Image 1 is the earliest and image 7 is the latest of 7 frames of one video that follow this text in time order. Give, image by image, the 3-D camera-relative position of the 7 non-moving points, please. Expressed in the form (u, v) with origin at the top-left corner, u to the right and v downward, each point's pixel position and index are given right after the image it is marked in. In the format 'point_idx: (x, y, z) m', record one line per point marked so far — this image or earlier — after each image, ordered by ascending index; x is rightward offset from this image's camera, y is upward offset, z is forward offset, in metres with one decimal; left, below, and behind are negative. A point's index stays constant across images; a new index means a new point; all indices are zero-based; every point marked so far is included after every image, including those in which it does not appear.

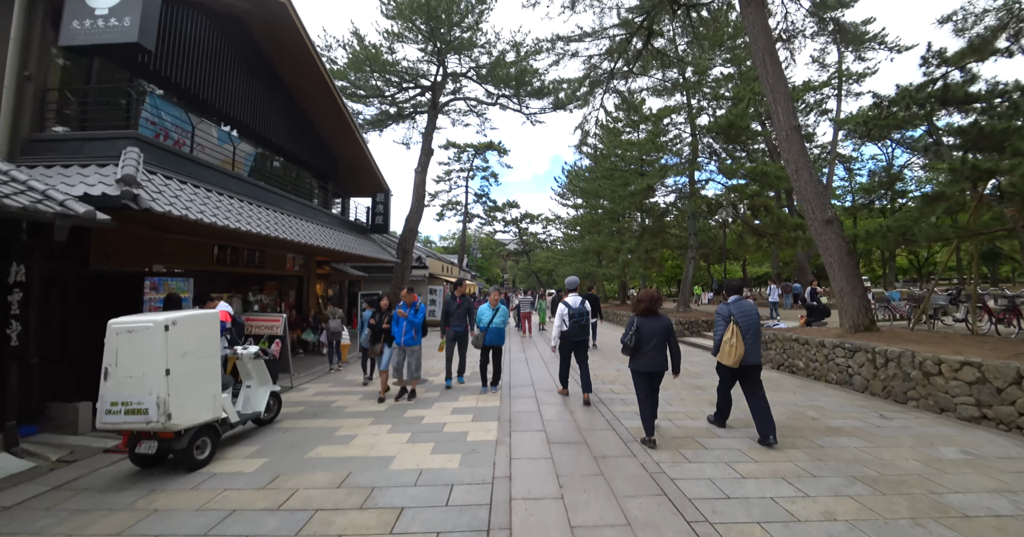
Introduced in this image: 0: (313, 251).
0: (-5.2, +0.5, +11.1) m
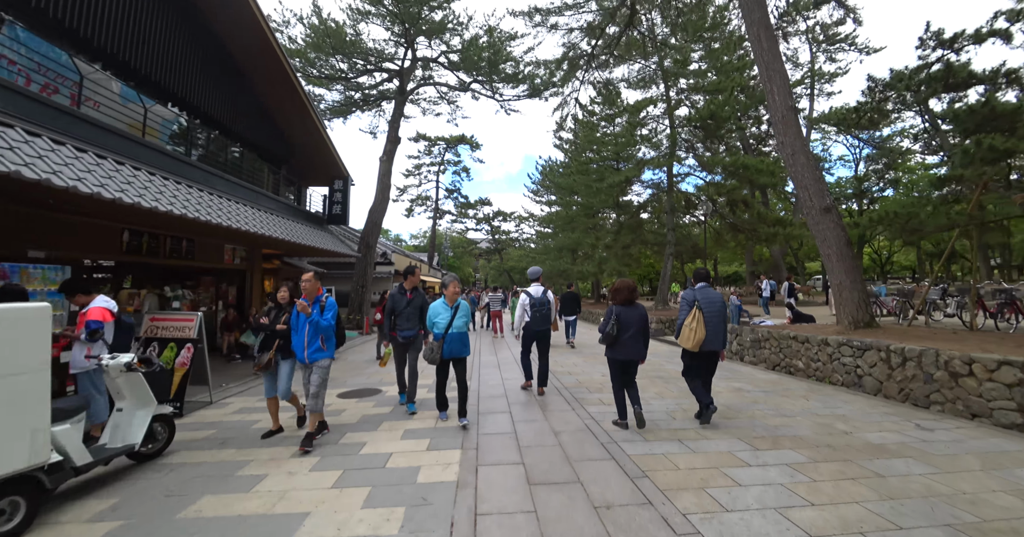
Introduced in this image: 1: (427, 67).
0: (-5.9, +0.6, +9.8) m
1: (-3.9, +9.4, +19.7) m
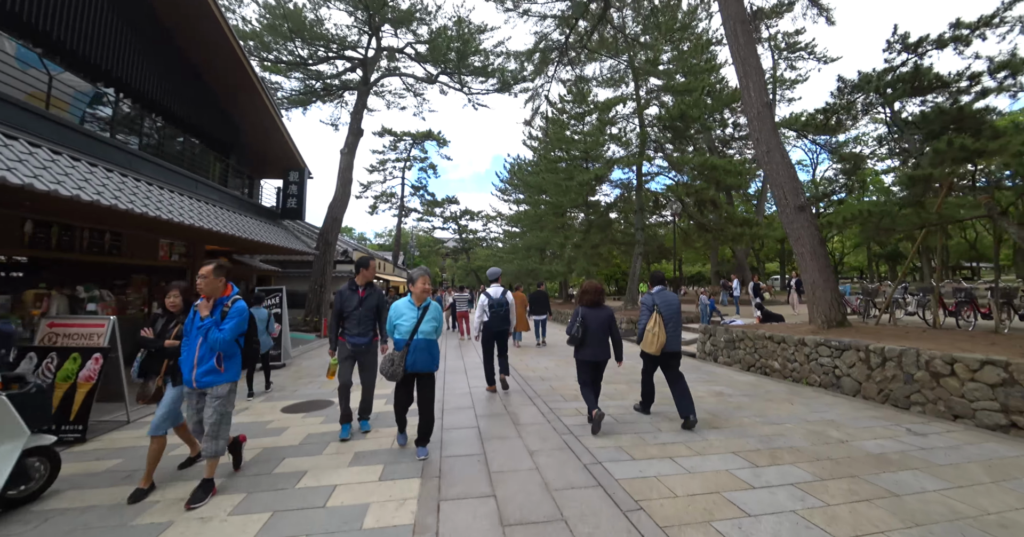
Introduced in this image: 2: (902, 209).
0: (-6.6, +0.7, +8.8) m
1: (-5.3, +9.4, +18.9) m
2: (+6.3, +1.0, +6.9) m
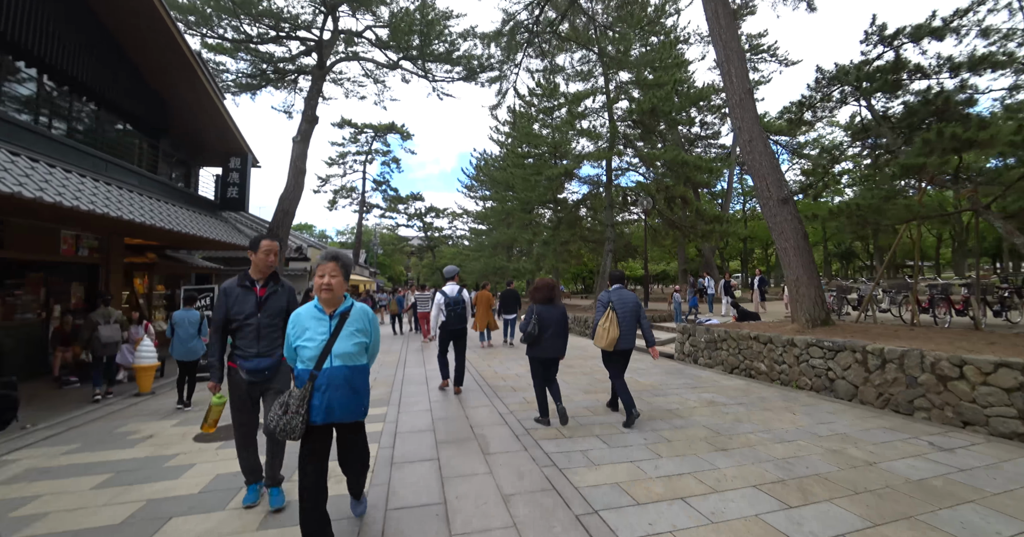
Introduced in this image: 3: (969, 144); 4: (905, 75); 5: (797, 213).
0: (-7.2, +0.7, +7.5) m
1: (-6.7, +9.5, +17.7) m
2: (+5.8, +1.0, +6.6) m
3: (+6.2, +1.7, +5.8) m
4: (+7.4, +3.7, +8.0) m
5: (+4.9, +0.9, +7.3) m
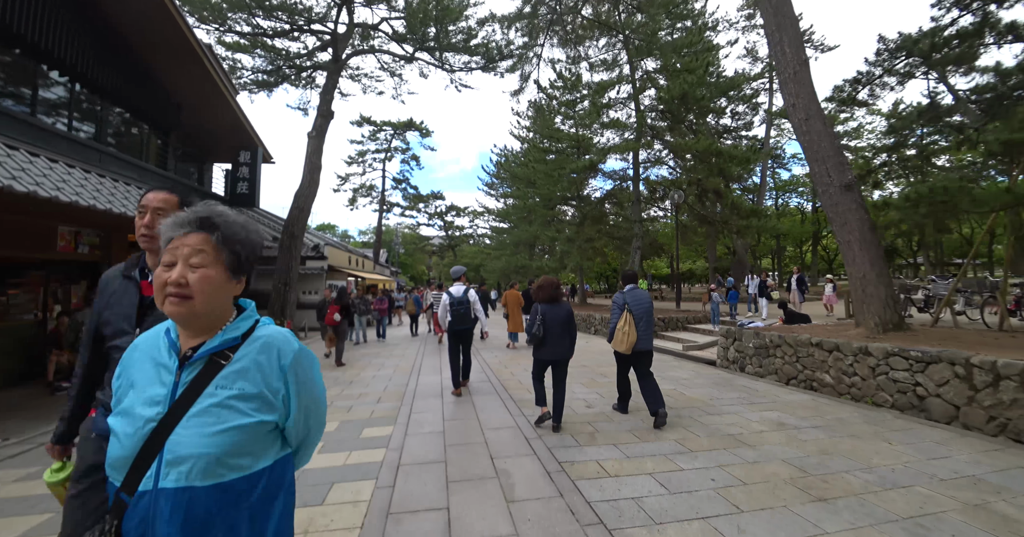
0: (-6.8, +0.8, +7.2) m
1: (-5.9, +9.5, +17.2) m
2: (+6.1, +1.1, +5.6) m
3: (+6.5, +1.8, +4.8) m
4: (+7.8, +3.7, +7.0) m
5: (+5.3, +1.0, +6.4) m
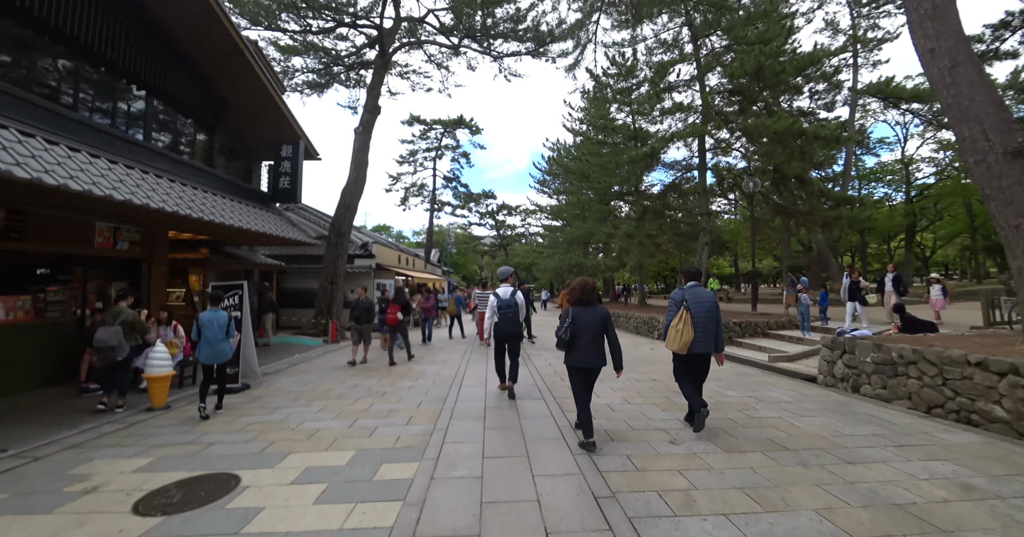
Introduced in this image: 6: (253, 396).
0: (-5.9, +0.8, +6.9) m
1: (-3.9, +9.6, +16.8) m
2: (+6.7, +1.2, +3.9) m
3: (+6.9, +1.8, +3.0) m
4: (+8.5, +3.8, +5.0) m
5: (+5.9, +1.1, +4.8) m
6: (-3.4, -1.7, +5.6) m
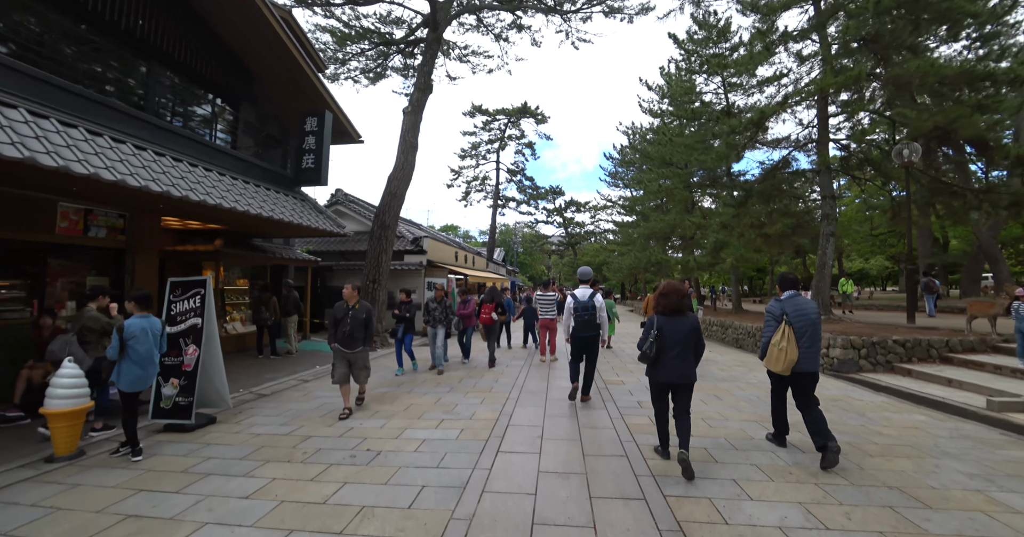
0: (-5.1, +0.9, +5.6) m
1: (-1.5, +9.7, +15.1) m
2: (+6.9, +1.2, +0.7) m
3: (+7.0, +1.9, -0.2) m
4: (+8.9, +3.9, +1.5) m
5: (+6.3, +1.1, +1.6) m
6: (-2.8, -1.6, +3.9) m
